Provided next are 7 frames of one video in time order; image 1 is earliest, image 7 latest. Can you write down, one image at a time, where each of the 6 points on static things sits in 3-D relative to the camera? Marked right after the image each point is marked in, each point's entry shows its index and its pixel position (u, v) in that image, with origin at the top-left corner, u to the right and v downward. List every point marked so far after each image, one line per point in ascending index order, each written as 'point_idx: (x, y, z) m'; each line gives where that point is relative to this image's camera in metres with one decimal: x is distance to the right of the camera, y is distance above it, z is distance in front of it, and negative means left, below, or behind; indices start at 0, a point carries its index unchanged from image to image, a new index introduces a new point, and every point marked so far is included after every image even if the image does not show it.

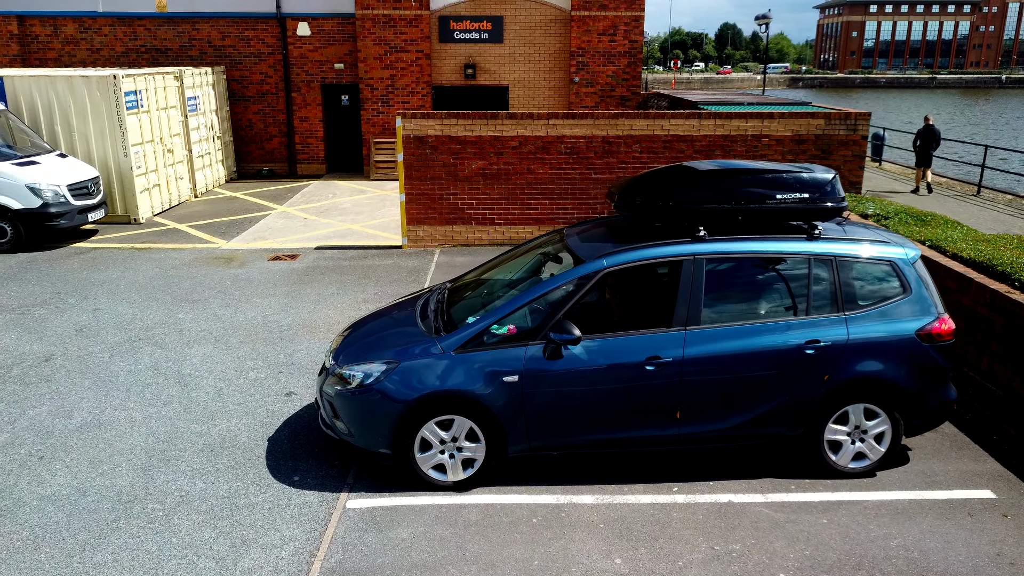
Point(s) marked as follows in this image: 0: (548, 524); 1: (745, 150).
0: (+0.2, -1.4, +5.0) m
1: (+3.5, +2.0, +12.1) m
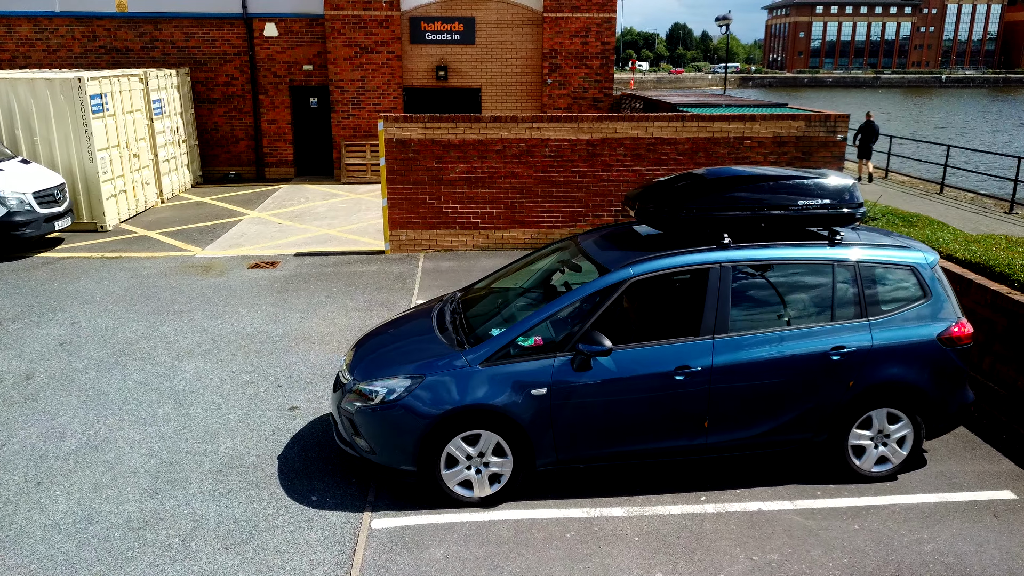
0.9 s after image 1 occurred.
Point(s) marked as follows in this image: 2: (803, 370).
0: (+0.4, -1.5, +4.9) m
1: (+3.2, +2.0, +12.2) m
2: (+1.9, -0.5, +5.2) m
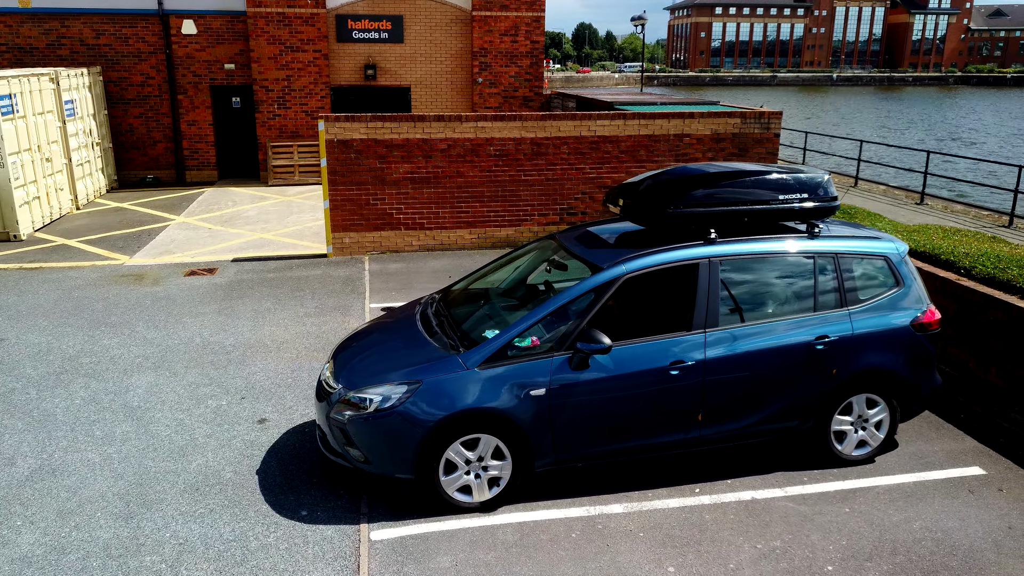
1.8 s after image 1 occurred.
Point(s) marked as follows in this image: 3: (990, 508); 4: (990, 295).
0: (+0.5, -1.5, +4.9) m
1: (+2.4, +2.1, +12.4) m
2: (+1.8, -0.5, +5.4) m
3: (+3.1, -1.4, +5.2) m
4: (+3.9, -0.1, +6.7) m
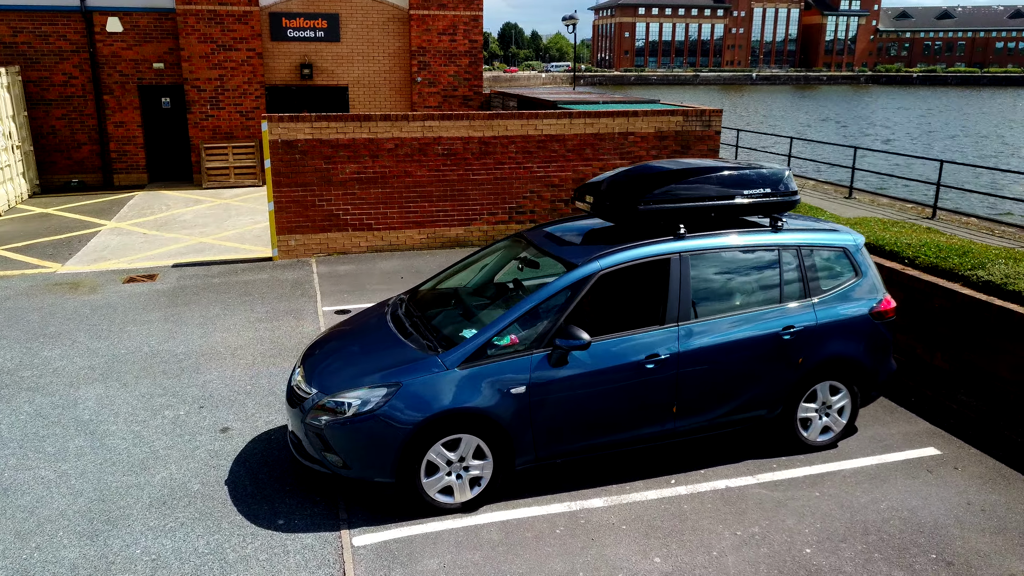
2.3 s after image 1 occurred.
0: (+0.4, -1.5, +4.9) m
1: (+1.6, +2.2, +12.6) m
2: (+1.7, -0.4, +5.5) m
3: (+2.9, -1.3, +5.4) m
4: (+3.6, 0.0, +7.0) m
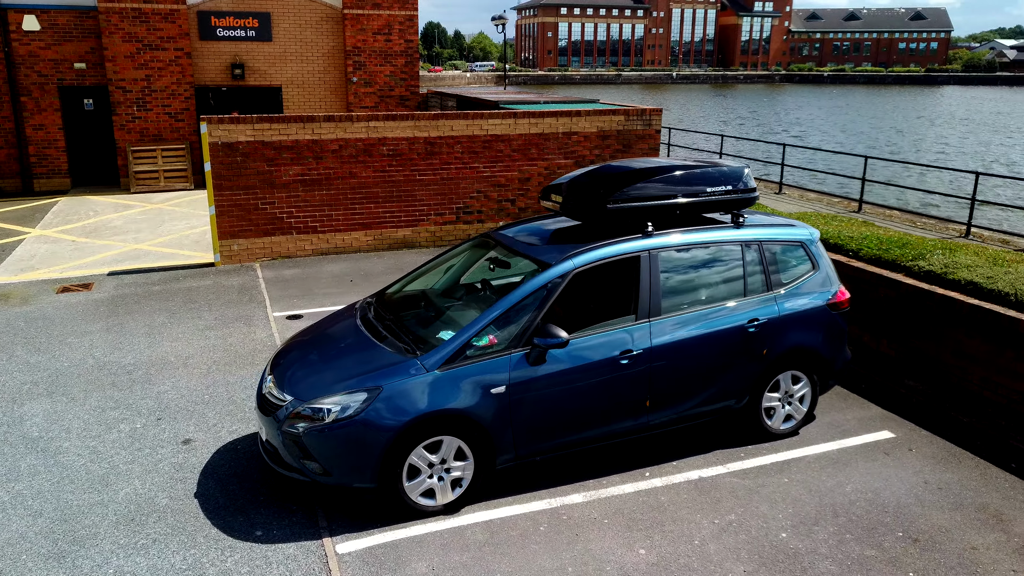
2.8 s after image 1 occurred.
0: (+0.3, -1.5, +4.9) m
1: (+0.7, +2.2, +12.7) m
2: (+1.5, -0.4, +5.7) m
3: (+2.8, -1.2, +5.7) m
4: (+3.3, +0.1, +7.3) m
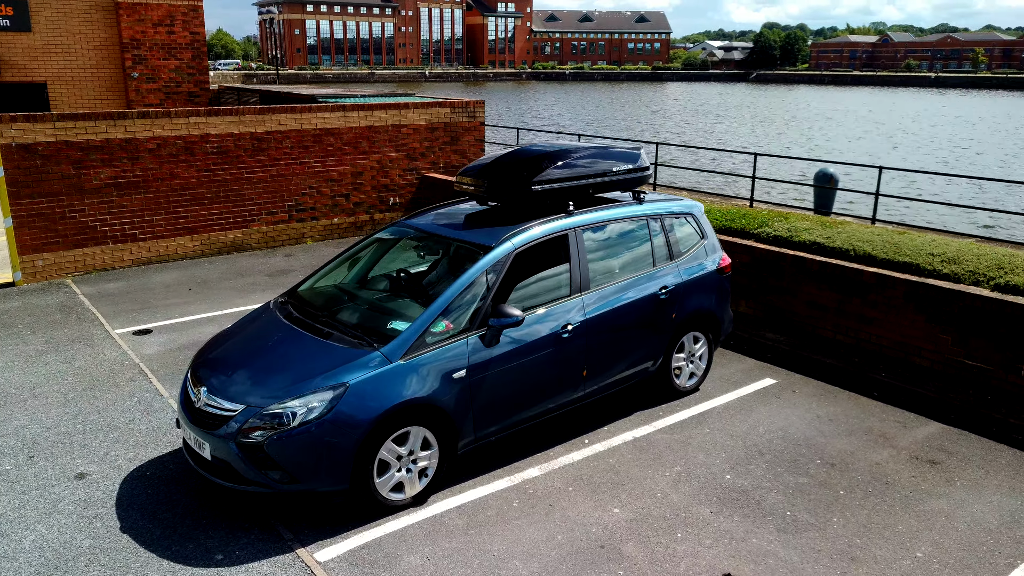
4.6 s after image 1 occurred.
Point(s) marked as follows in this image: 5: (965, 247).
0: (+0.1, -1.3, +5.1) m
1: (-1.9, +2.3, +12.6) m
2: (+1.0, -0.2, +6.1) m
3: (+2.3, -0.9, +6.5) m
4: (+2.2, +0.5, +8.1) m
5: (+4.1, +0.4, +7.3) m
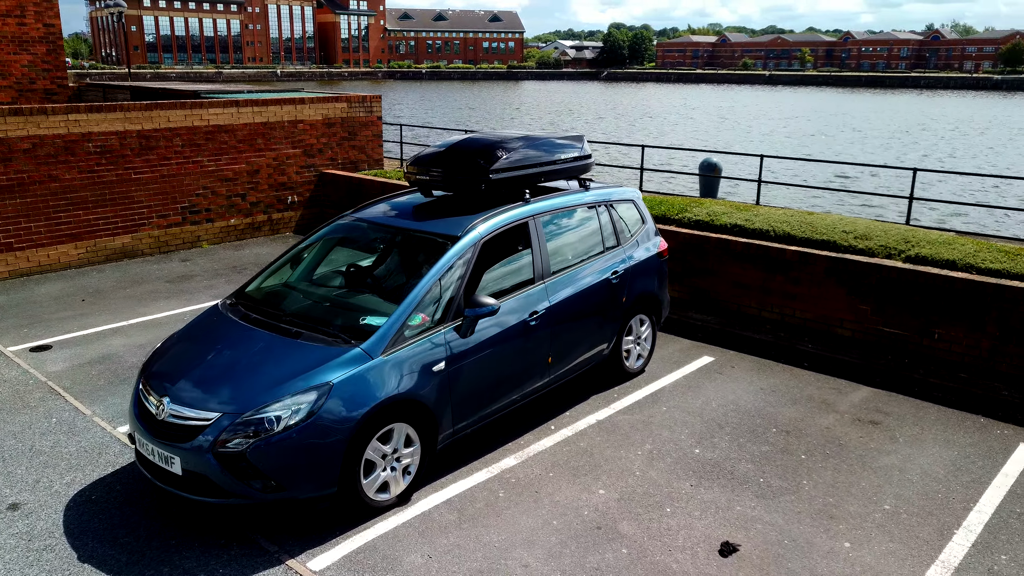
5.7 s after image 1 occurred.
0: (0.0, -1.3, +5.0) m
1: (-3.4, +2.2, +12.1) m
2: (+0.7, -0.1, +6.2) m
3: (+1.9, -0.8, +6.8) m
4: (+1.5, +0.6, +8.4) m
5: (+3.5, +0.6, +7.8) m
